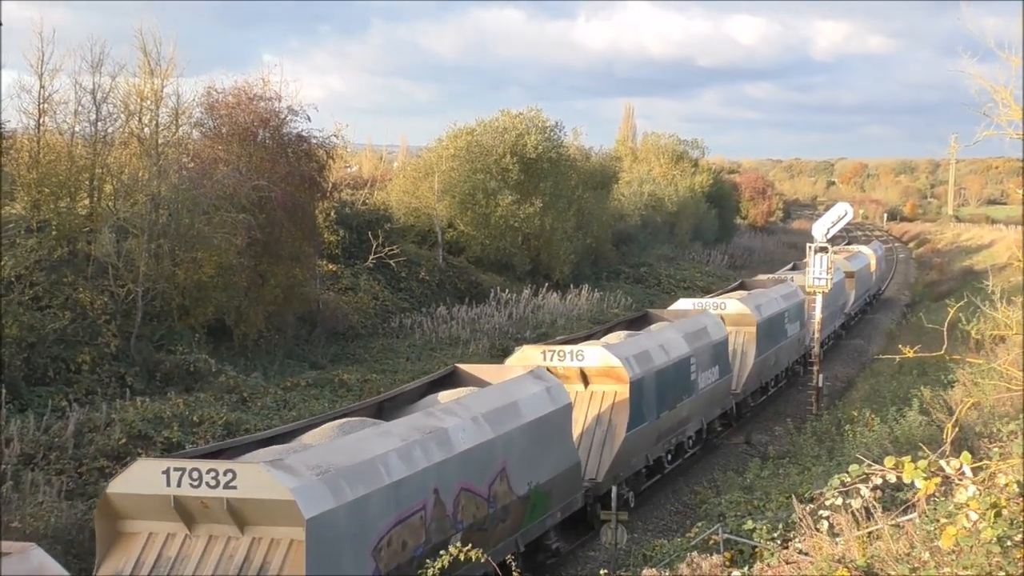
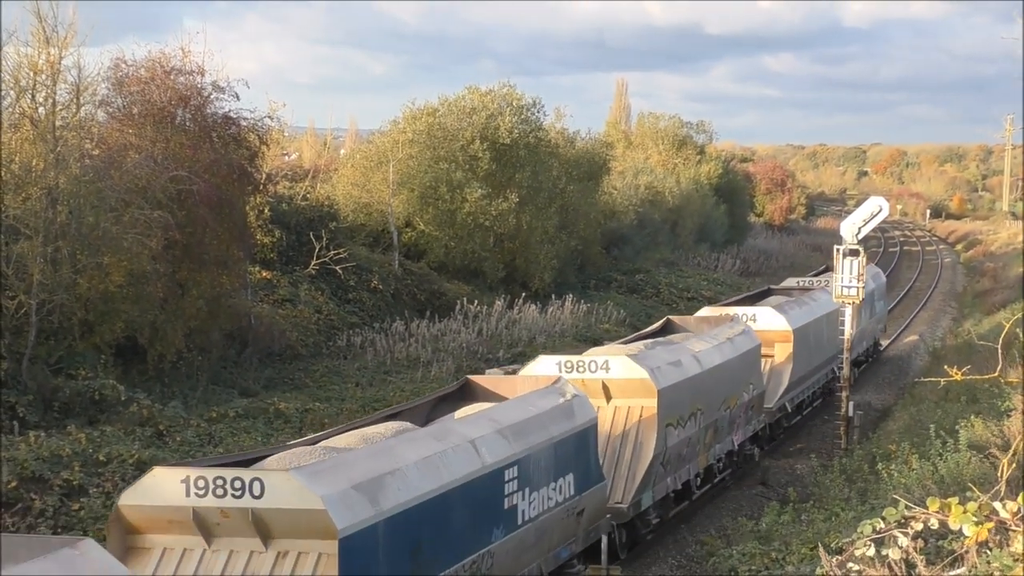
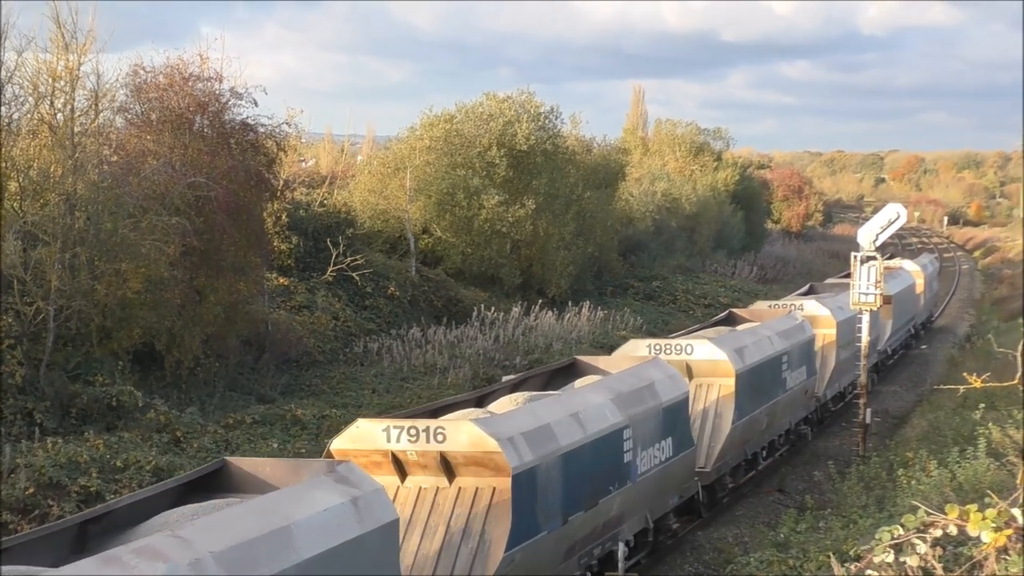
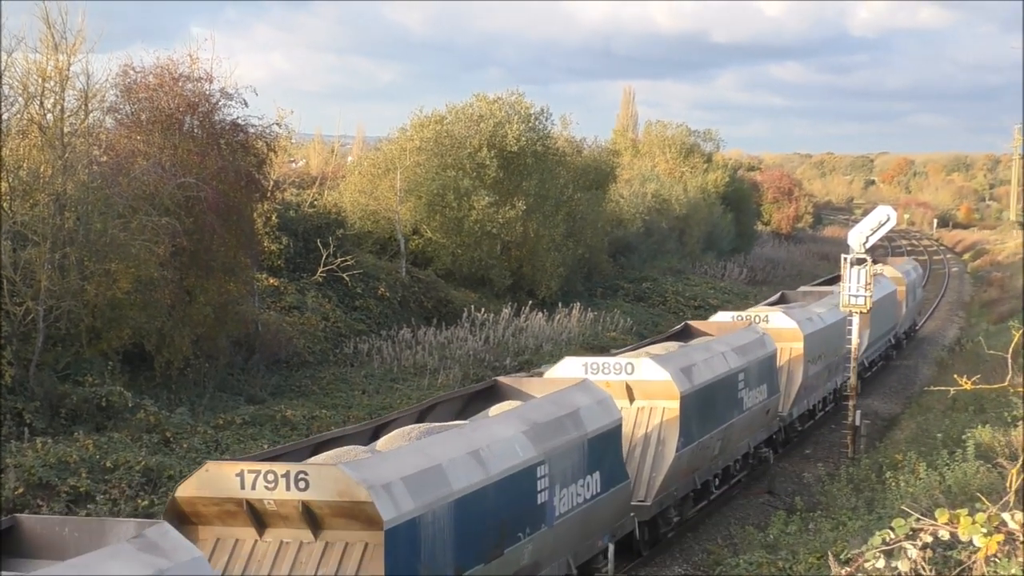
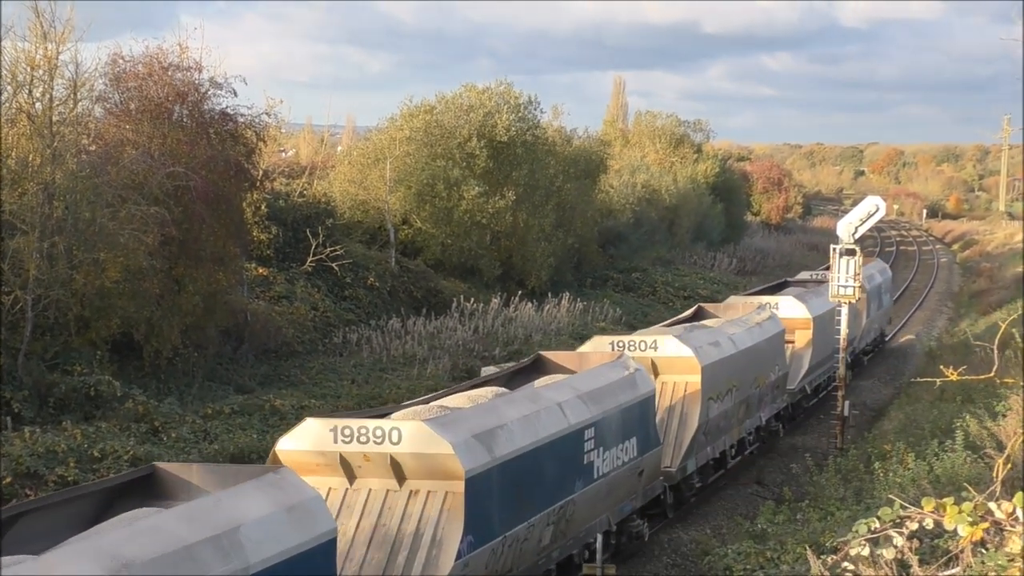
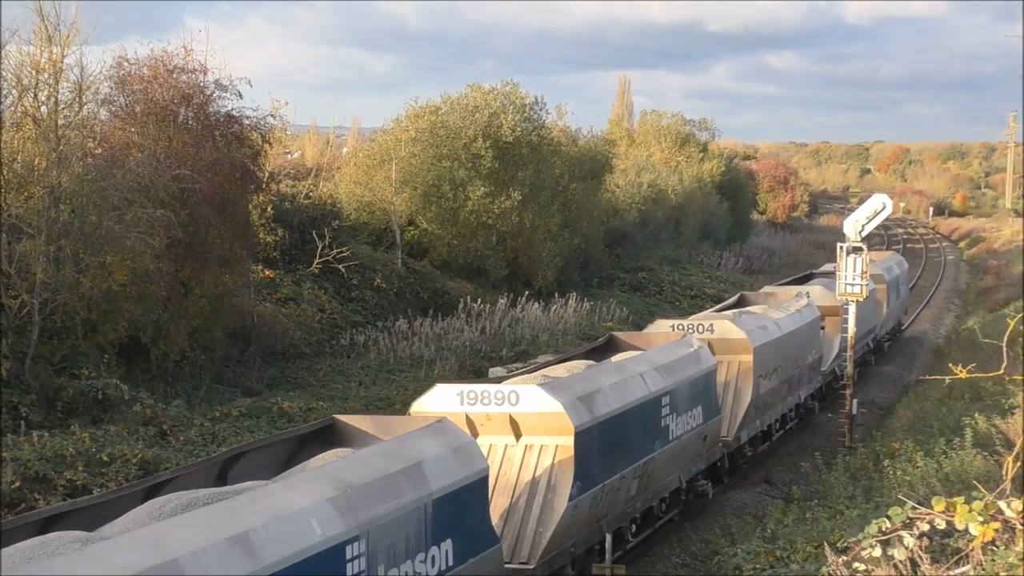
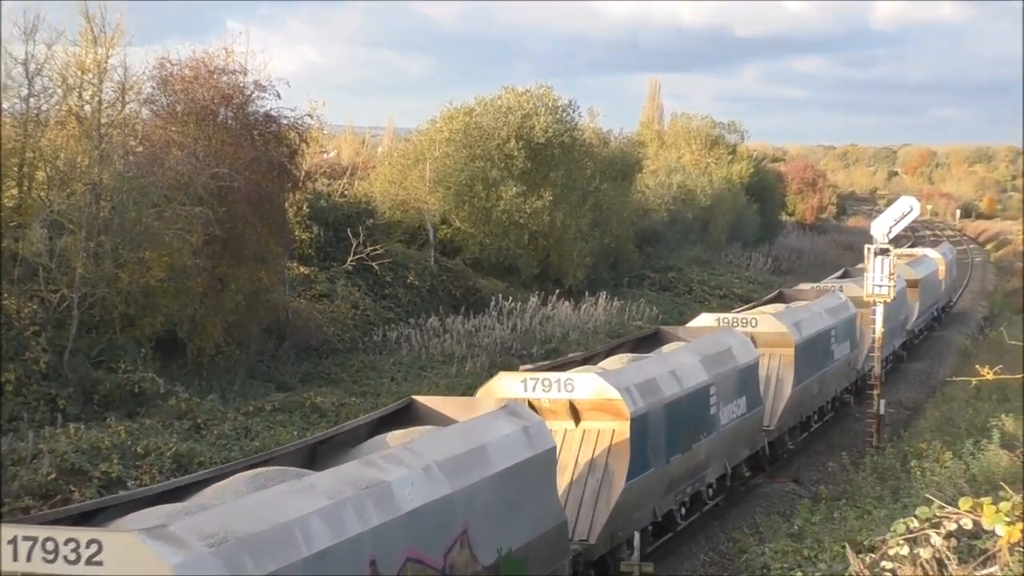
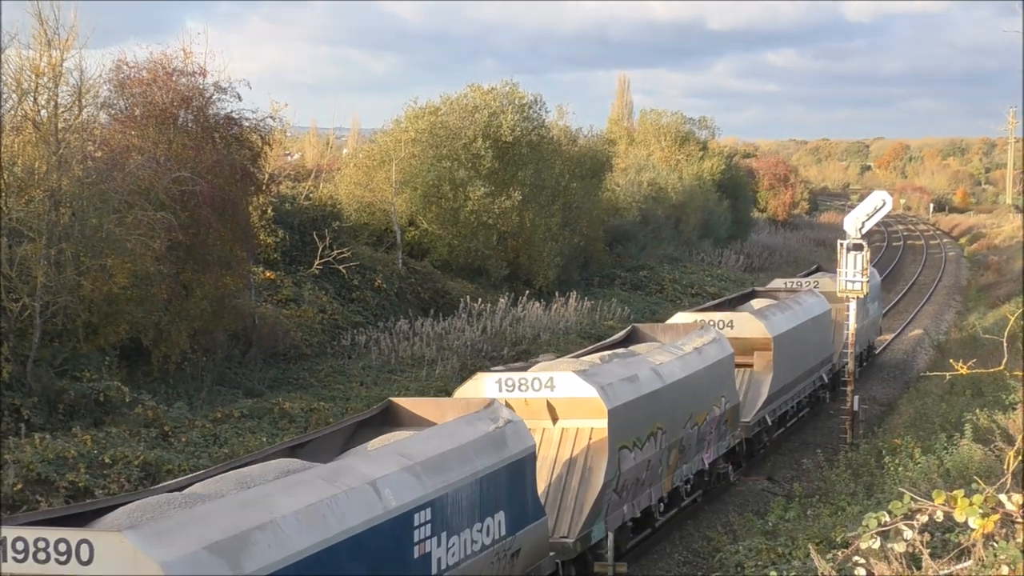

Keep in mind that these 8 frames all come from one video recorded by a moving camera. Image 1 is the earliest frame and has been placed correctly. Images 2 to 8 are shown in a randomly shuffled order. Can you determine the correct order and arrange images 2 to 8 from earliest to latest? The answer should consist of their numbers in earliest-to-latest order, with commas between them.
7, 3, 4, 6, 5, 2, 8
